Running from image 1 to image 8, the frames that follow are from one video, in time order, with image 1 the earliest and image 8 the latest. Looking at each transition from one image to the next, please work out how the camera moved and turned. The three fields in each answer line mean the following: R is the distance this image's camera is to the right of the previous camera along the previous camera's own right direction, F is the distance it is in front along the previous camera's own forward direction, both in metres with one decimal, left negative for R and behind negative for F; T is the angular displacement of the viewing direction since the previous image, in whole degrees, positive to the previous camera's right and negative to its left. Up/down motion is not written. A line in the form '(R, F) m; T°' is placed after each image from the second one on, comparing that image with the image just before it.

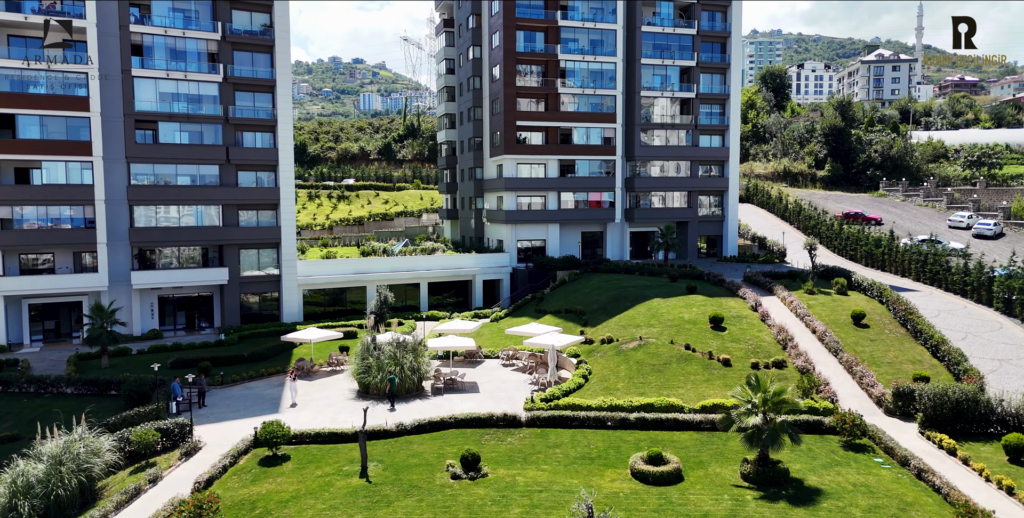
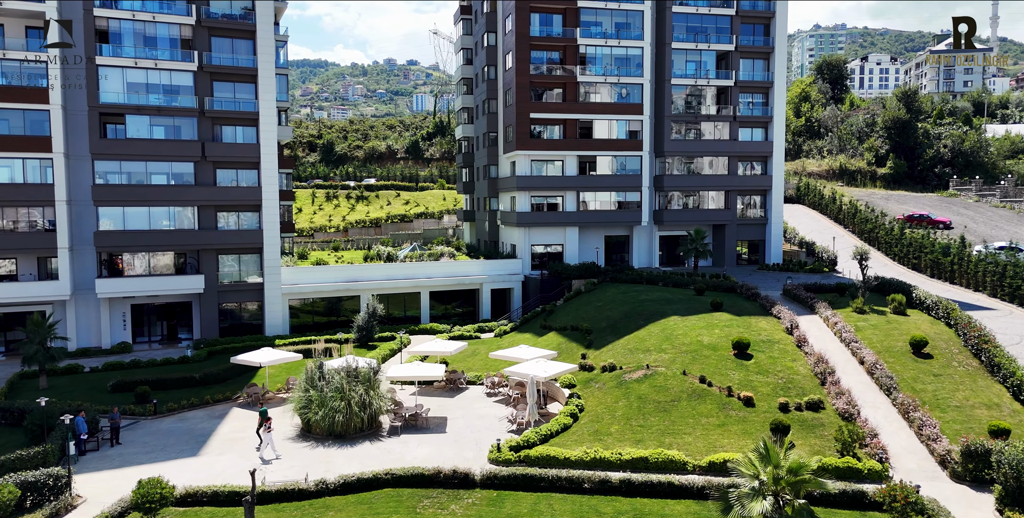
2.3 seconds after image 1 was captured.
(+3.2, +6.2) m; -4°
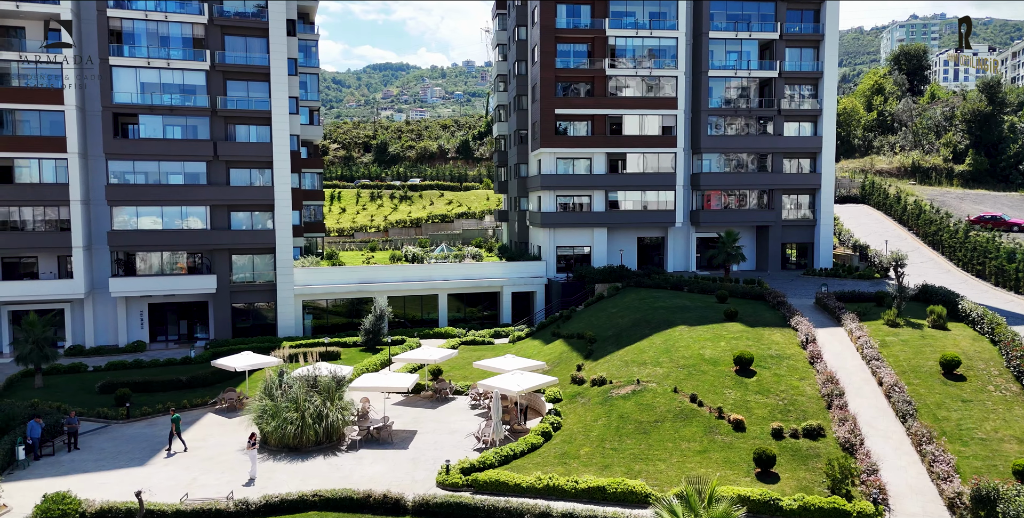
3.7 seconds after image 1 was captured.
(+4.0, +2.5) m; -6°
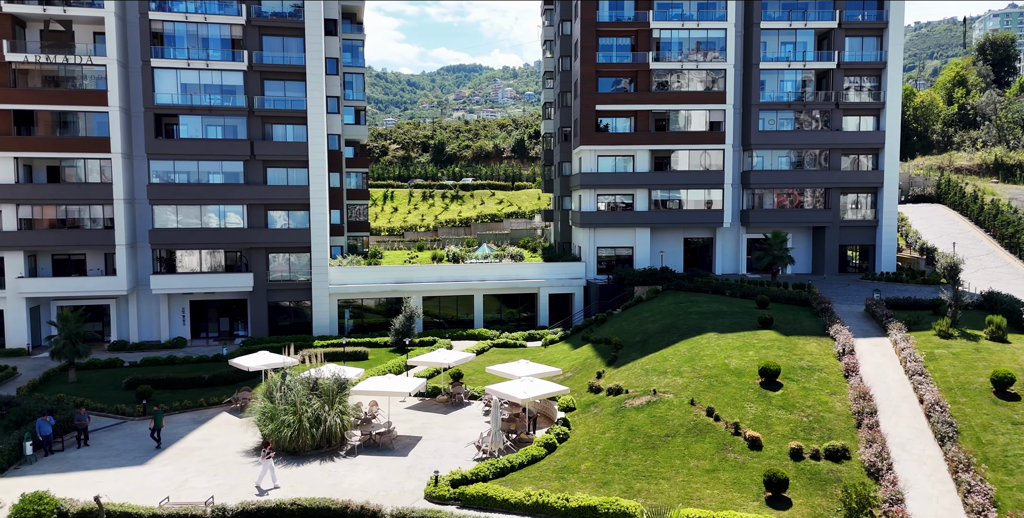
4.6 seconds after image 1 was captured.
(+2.3, +1.4) m; -6°
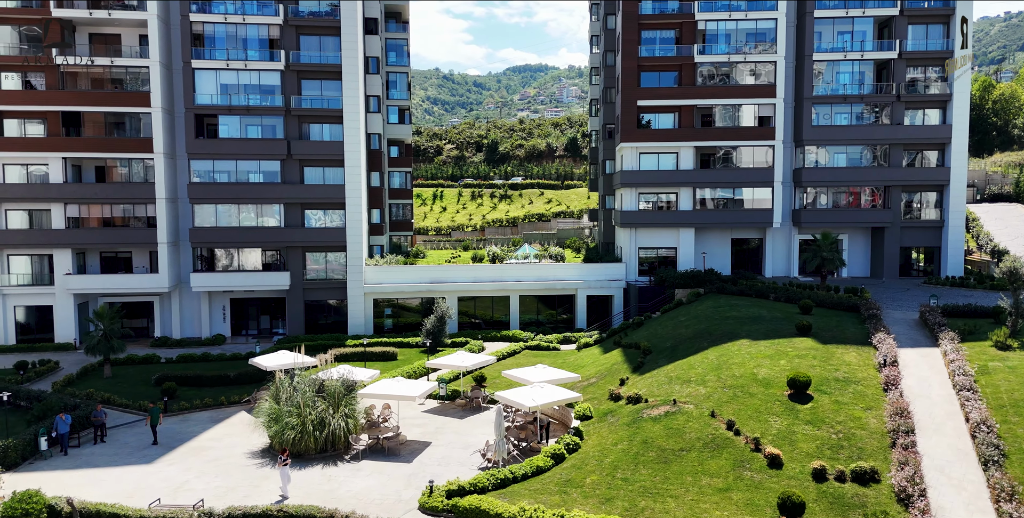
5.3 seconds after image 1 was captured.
(+1.9, +1.2) m; -5°
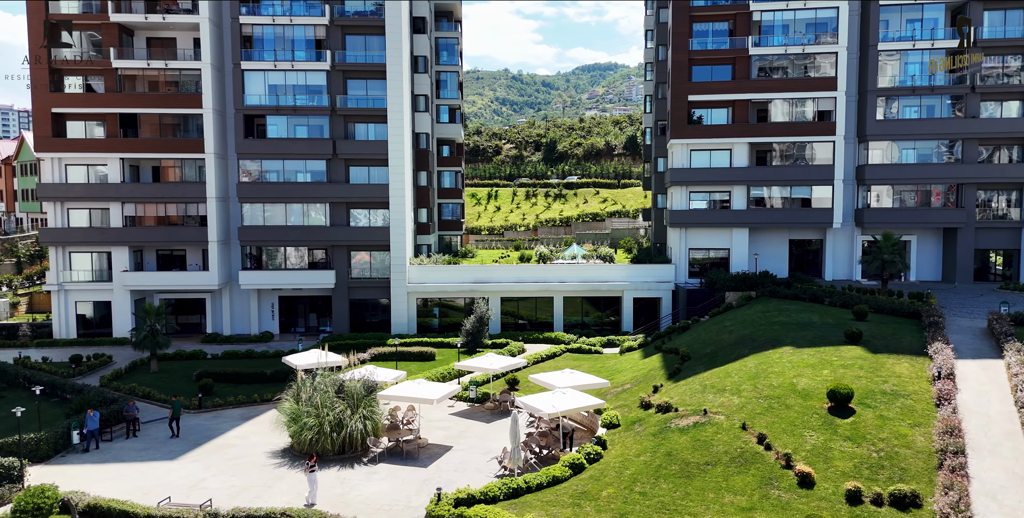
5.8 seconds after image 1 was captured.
(+1.6, +1.0) m; -5°
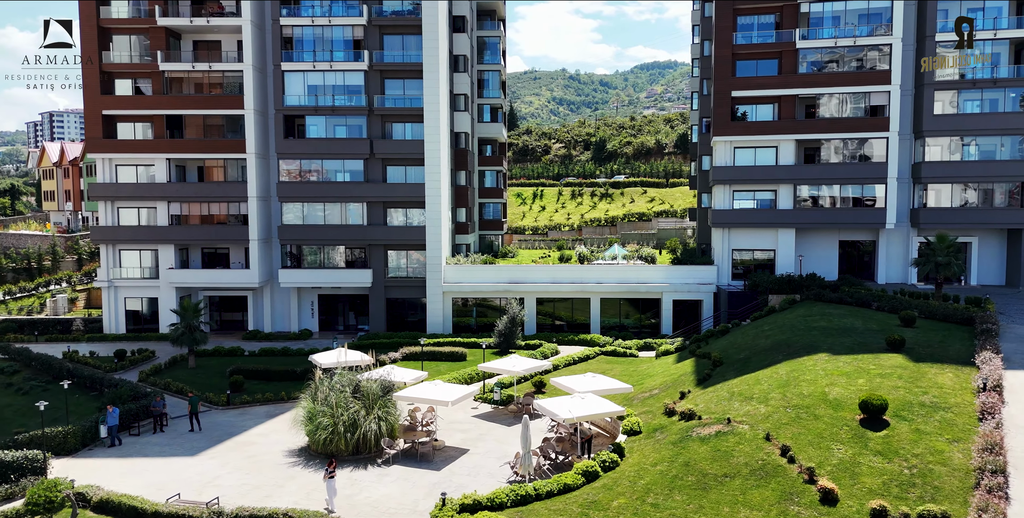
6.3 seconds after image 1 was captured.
(+1.3, +0.7) m; -4°
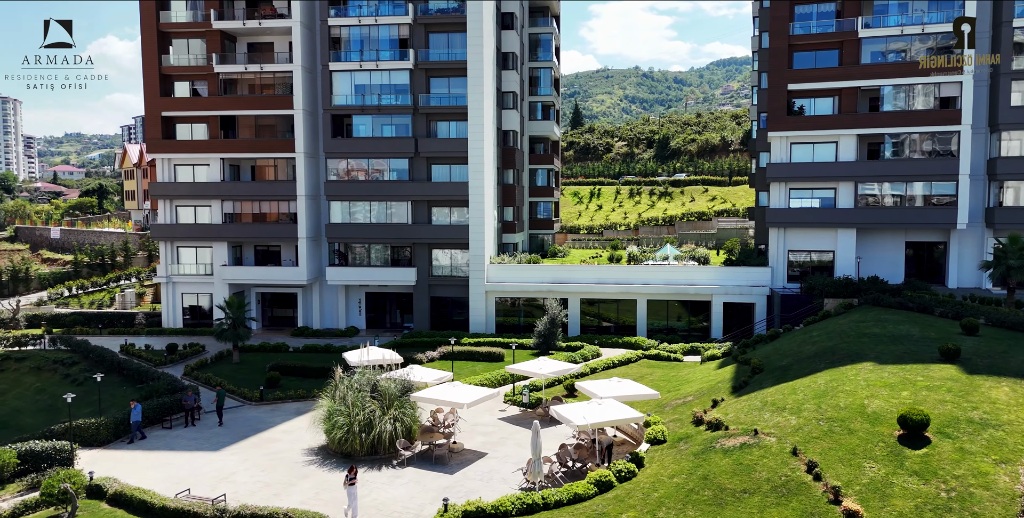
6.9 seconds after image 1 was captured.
(+1.7, +0.8) m; -6°
